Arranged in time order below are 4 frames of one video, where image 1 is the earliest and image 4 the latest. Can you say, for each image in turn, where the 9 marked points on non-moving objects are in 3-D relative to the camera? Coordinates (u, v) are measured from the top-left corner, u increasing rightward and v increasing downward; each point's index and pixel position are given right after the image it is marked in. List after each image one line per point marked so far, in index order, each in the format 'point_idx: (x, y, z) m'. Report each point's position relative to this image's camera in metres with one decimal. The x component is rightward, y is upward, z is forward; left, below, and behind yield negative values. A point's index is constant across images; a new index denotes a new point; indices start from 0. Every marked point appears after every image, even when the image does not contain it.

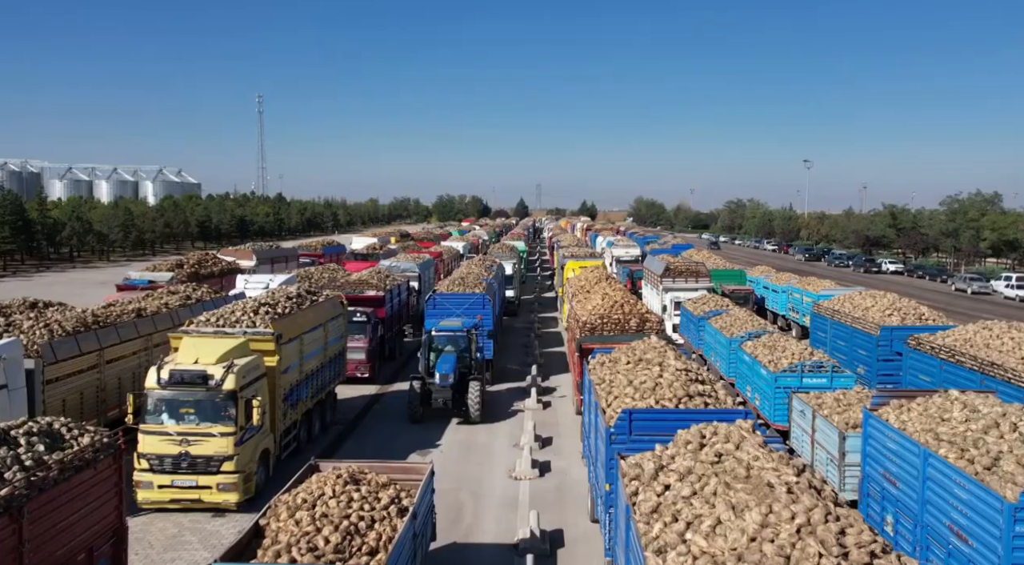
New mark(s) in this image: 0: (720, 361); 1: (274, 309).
0: (+4.4, -1.7, +16.0) m
1: (-3.8, -0.4, +12.2) m
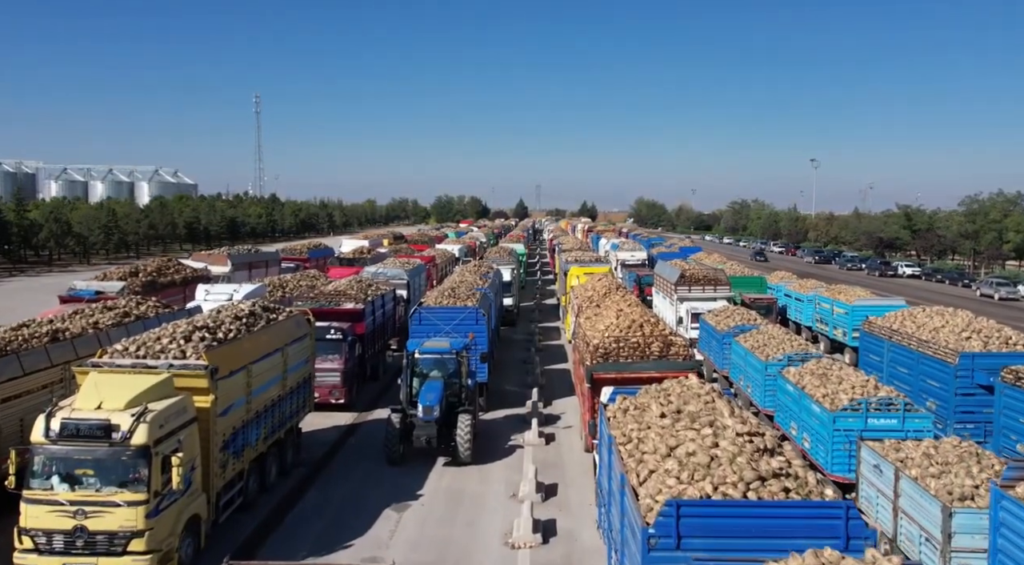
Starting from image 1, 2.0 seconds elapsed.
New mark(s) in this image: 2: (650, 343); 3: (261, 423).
0: (+4.3, -1.9, +13.6) m
1: (-3.9, -0.7, +9.8) m
2: (+2.0, -0.9, +11.3) m
3: (-3.5, -2.0, +10.5) m
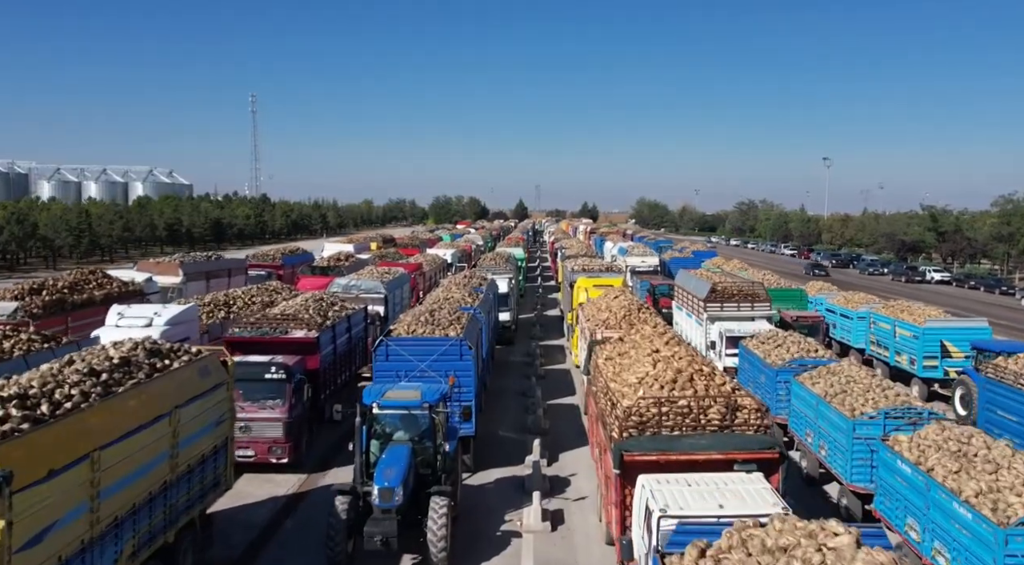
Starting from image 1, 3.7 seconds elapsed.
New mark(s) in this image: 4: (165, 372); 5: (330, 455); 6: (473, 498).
0: (+4.2, -2.2, +10.1) m
1: (-4.0, -1.0, +6.3) m
2: (+2.0, -1.2, +7.7) m
3: (-3.6, -2.3, +7.0) m
4: (-3.7, -1.0, +8.1) m
5: (-3.0, -2.9, +12.7) m
6: (-0.6, -3.1, +11.1) m
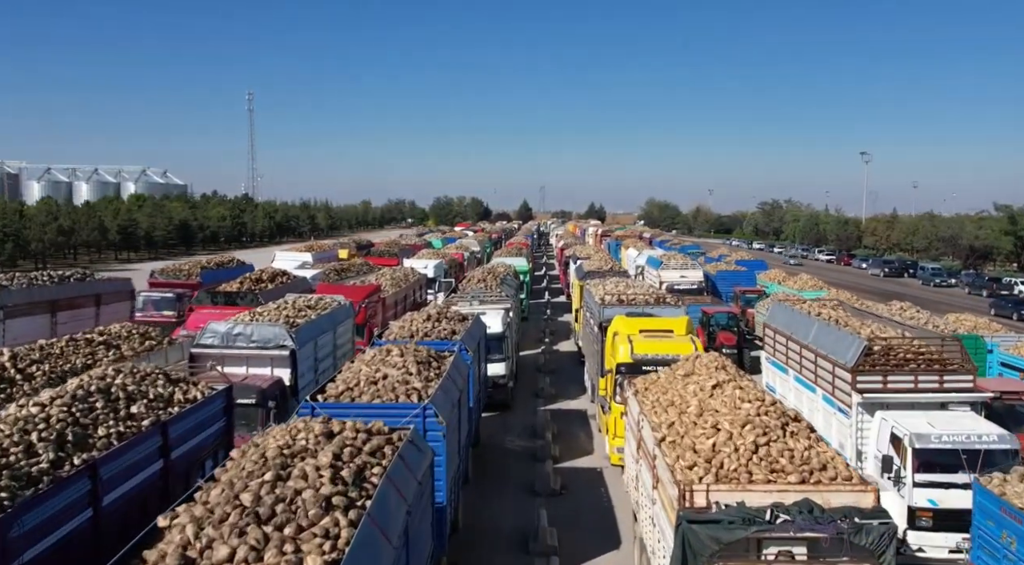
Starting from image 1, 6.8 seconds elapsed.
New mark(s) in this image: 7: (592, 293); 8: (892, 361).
0: (+4.1, -2.9, +2.2) m
1: (-4.1, -1.7, -1.5) m
2: (+1.8, -1.9, -0.2) m
3: (-3.7, -3.0, -0.8) m
4: (-3.9, -1.6, +0.3) m
5: (-3.2, -3.6, +4.8) m
6: (-0.7, -3.8, +3.2) m
7: (+1.7, -0.2, +16.3) m
8: (+4.9, -1.0, +9.7) m
